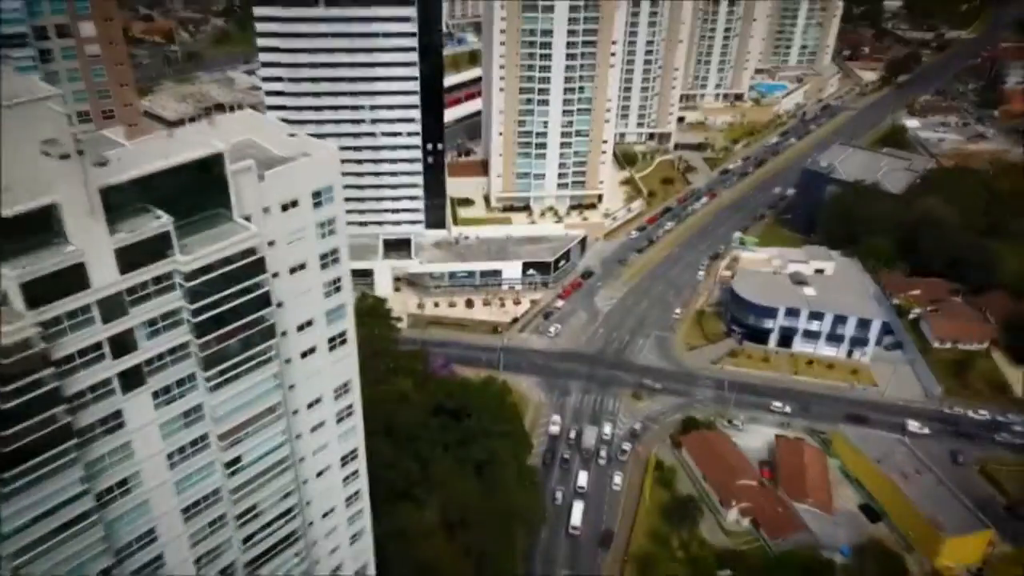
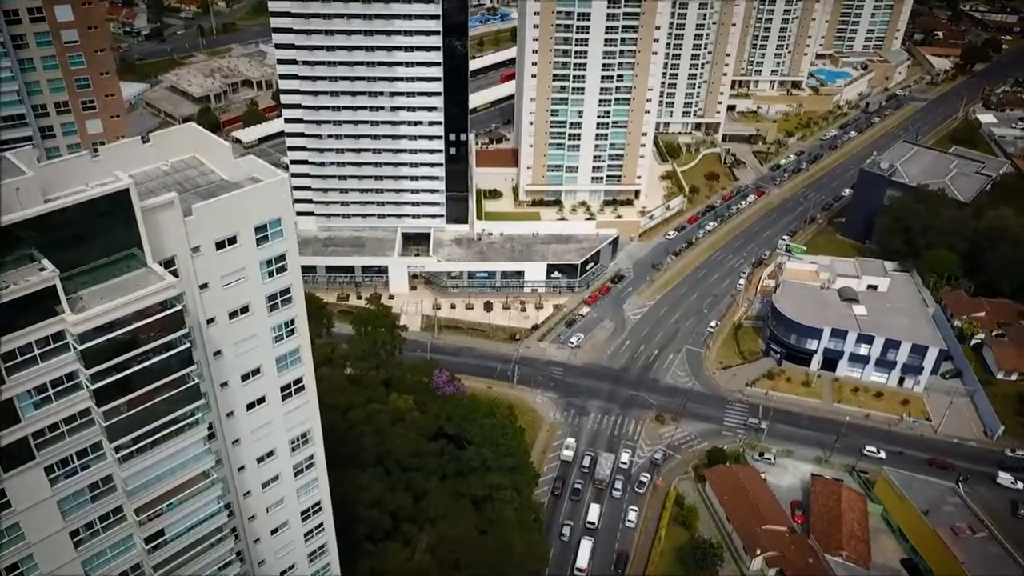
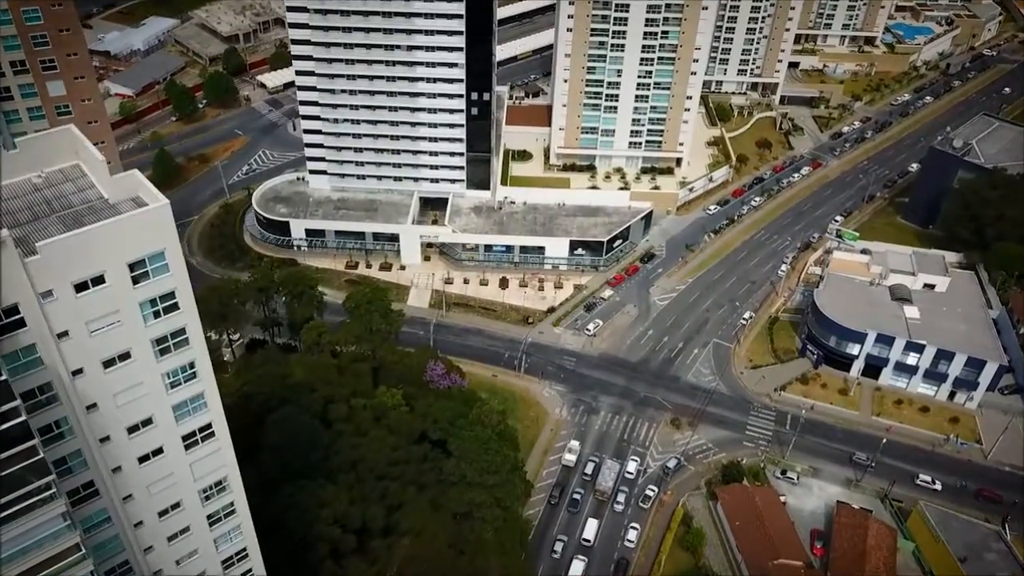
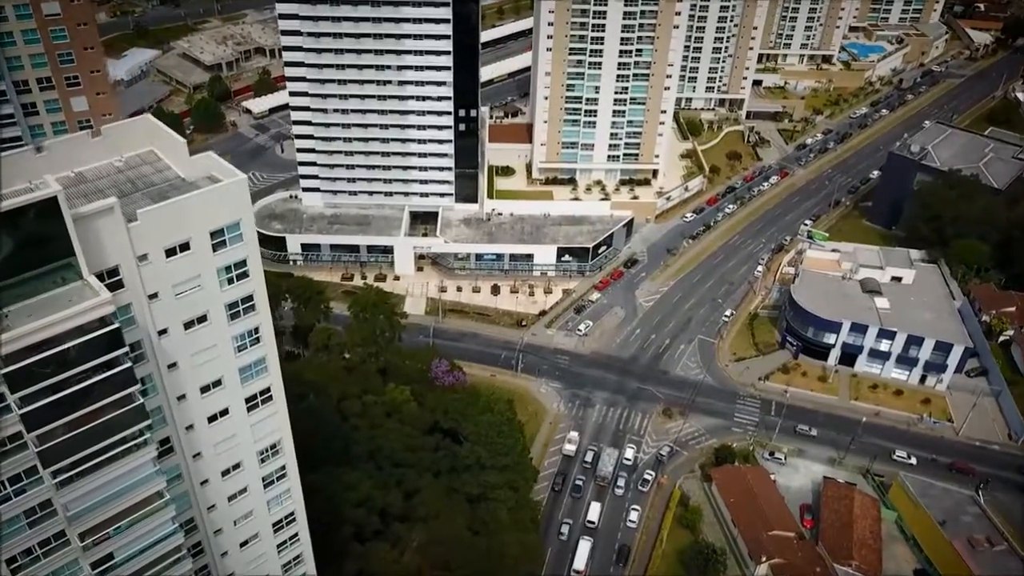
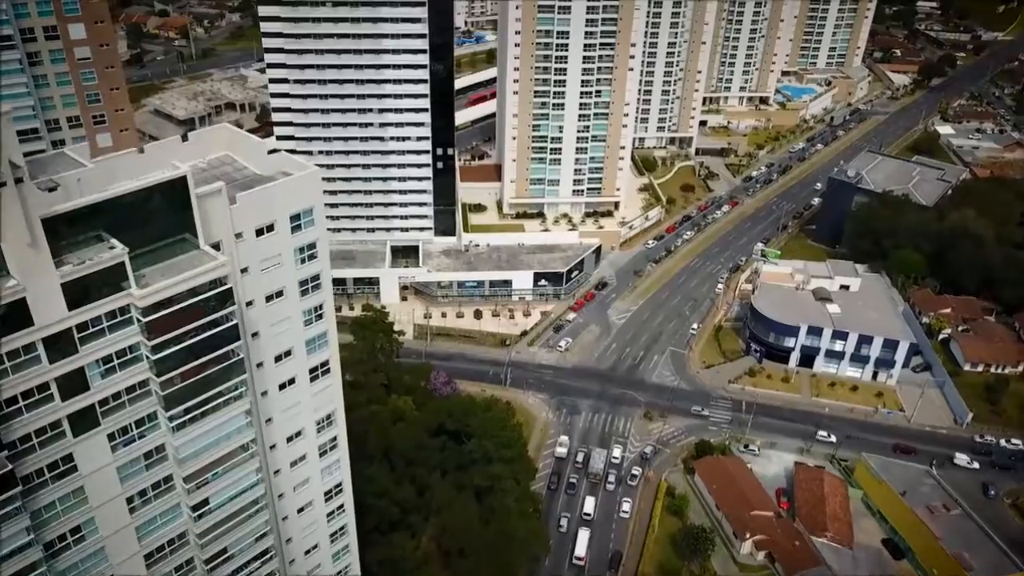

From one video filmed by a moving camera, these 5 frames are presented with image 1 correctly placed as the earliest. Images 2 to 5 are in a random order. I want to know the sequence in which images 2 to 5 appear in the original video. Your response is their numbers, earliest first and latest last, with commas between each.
5, 2, 4, 3
